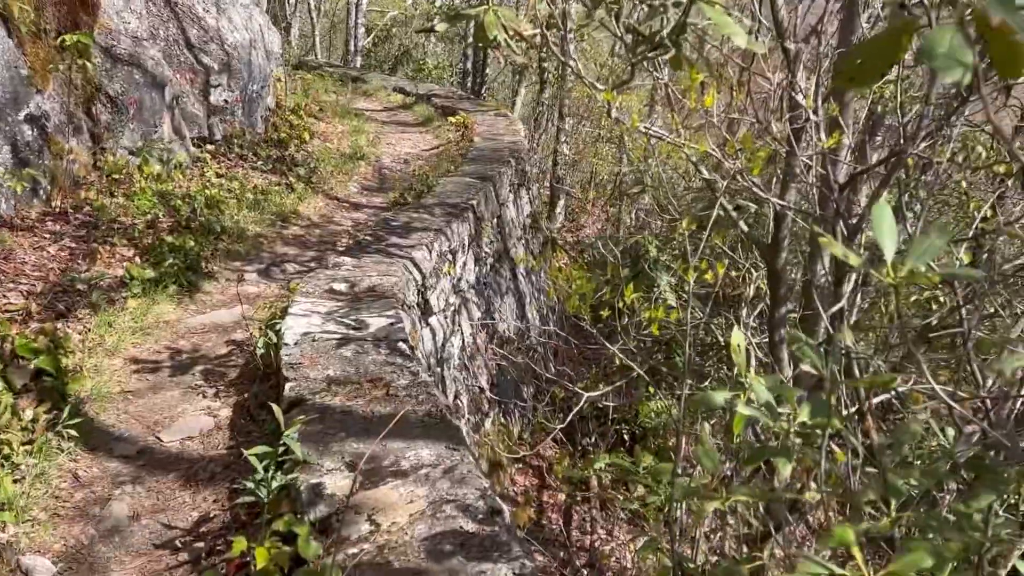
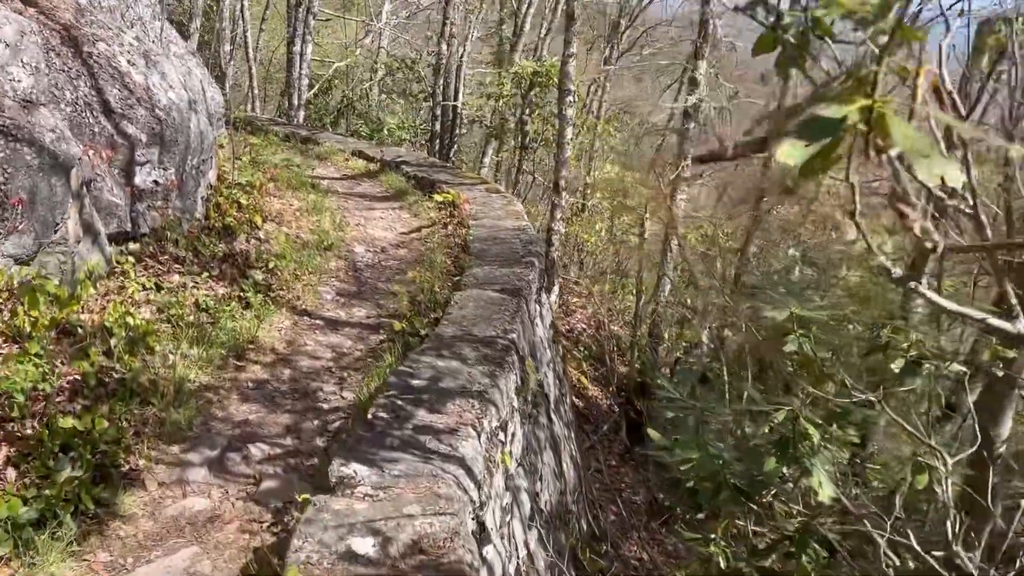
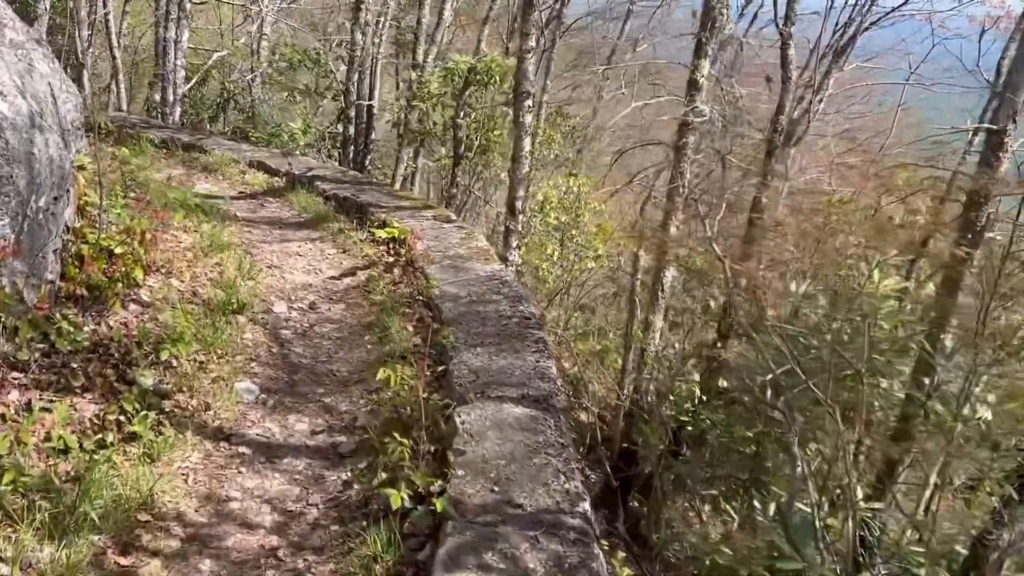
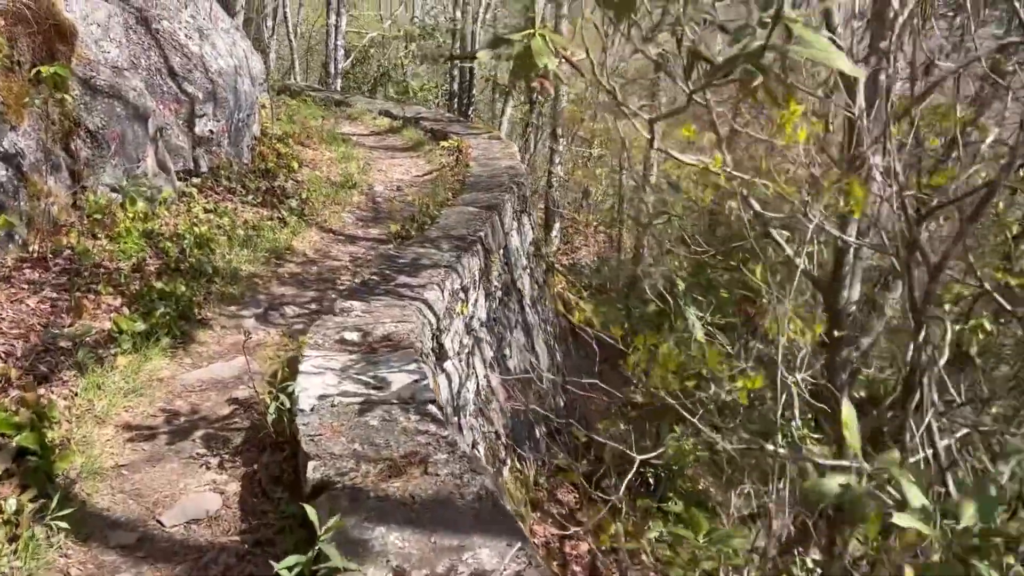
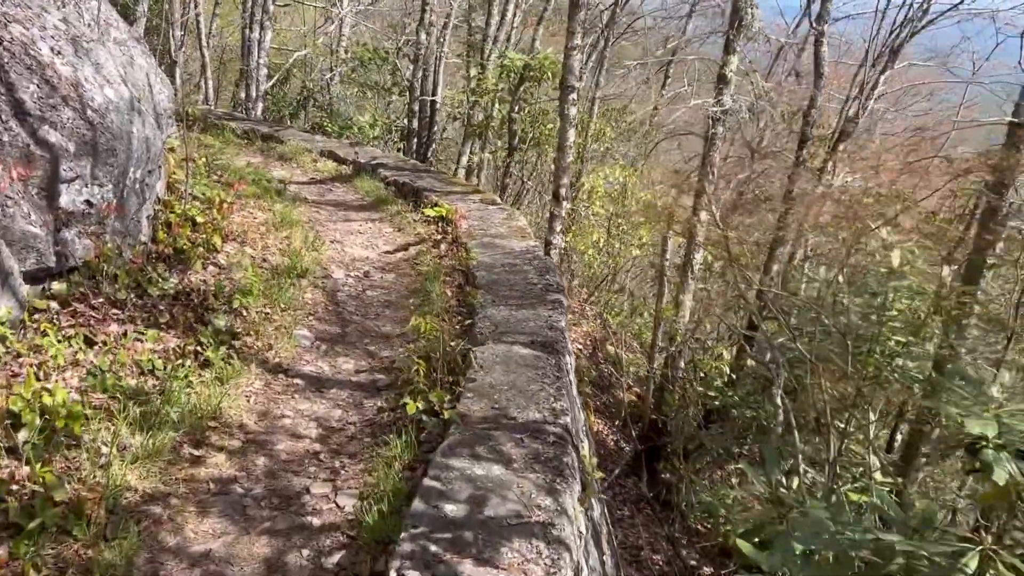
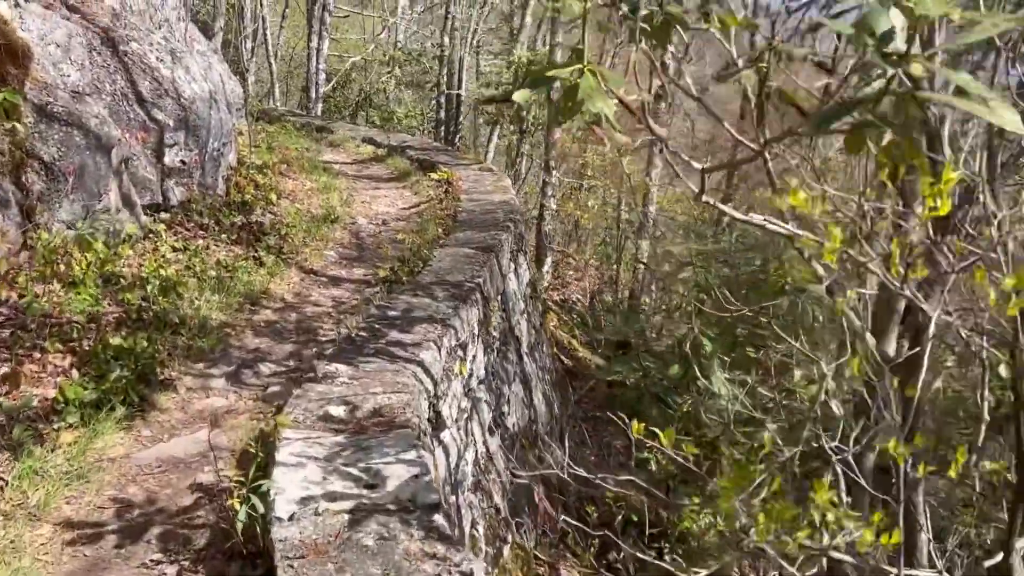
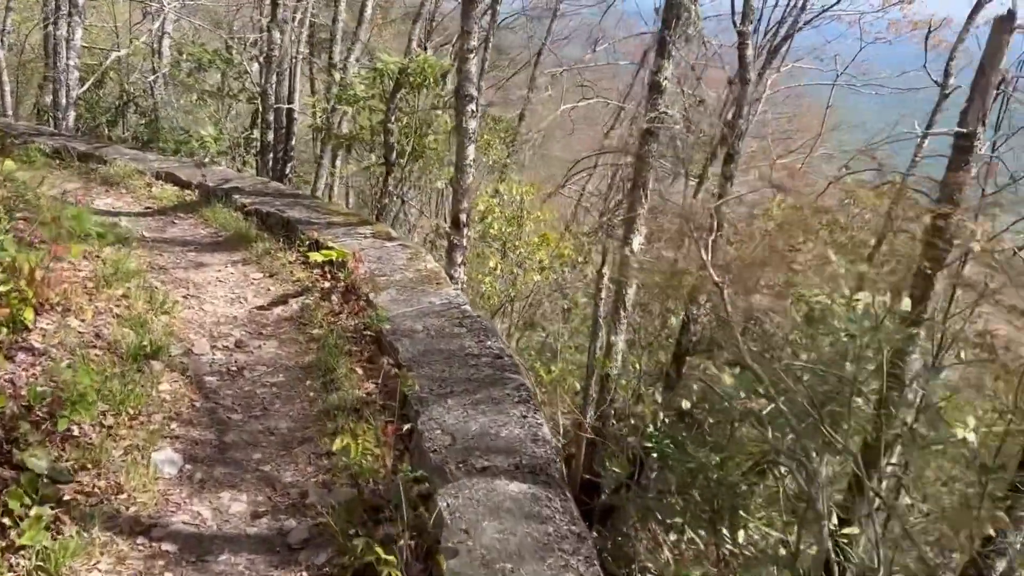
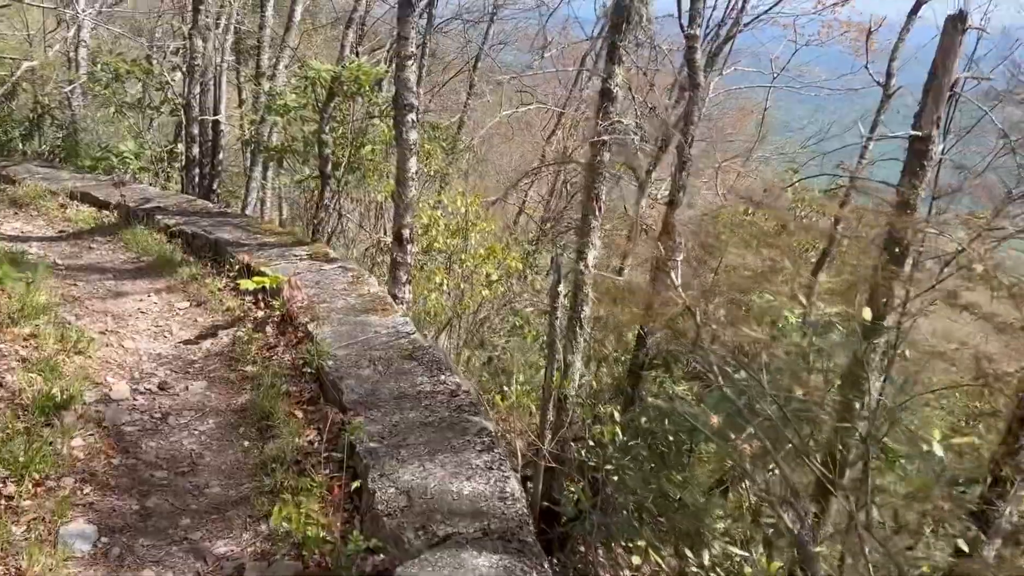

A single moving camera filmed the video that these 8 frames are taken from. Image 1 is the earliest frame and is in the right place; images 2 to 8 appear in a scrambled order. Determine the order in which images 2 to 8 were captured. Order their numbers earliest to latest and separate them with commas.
4, 6, 2, 5, 3, 7, 8
